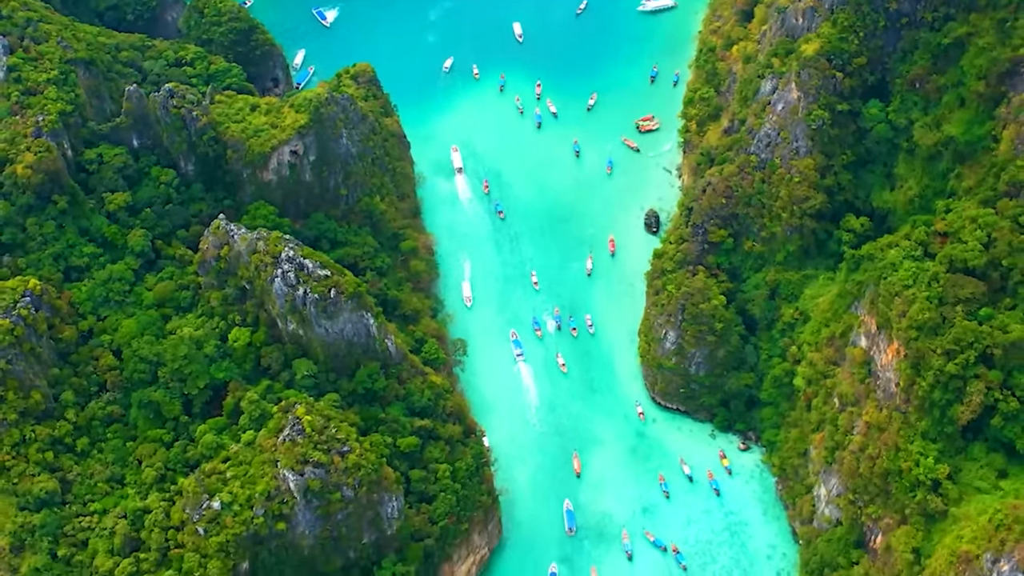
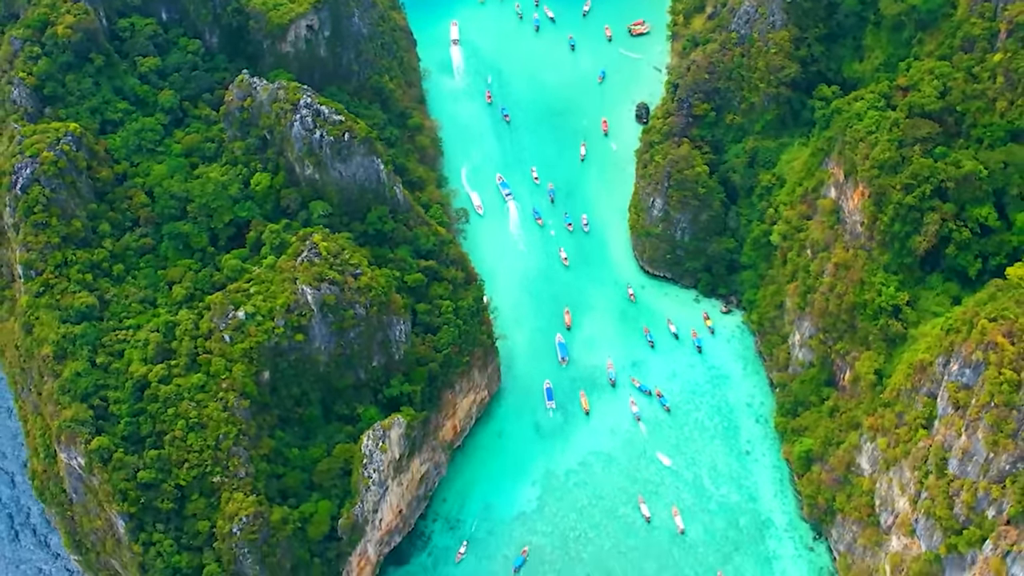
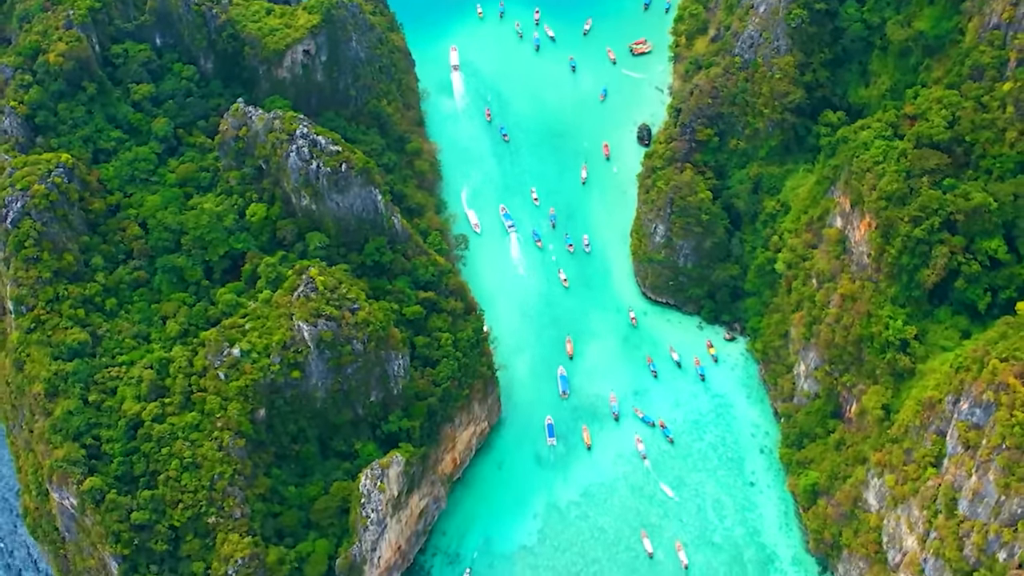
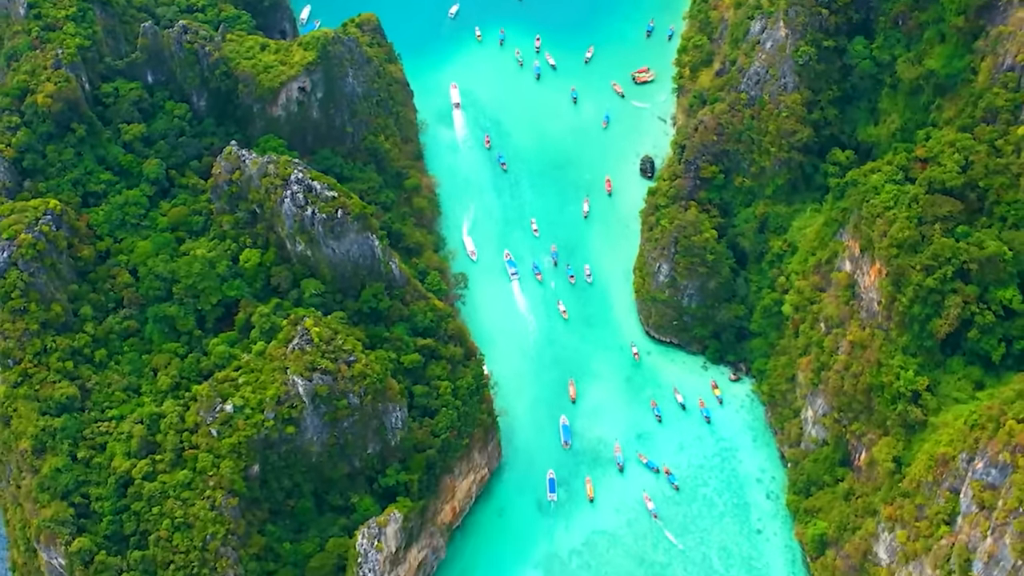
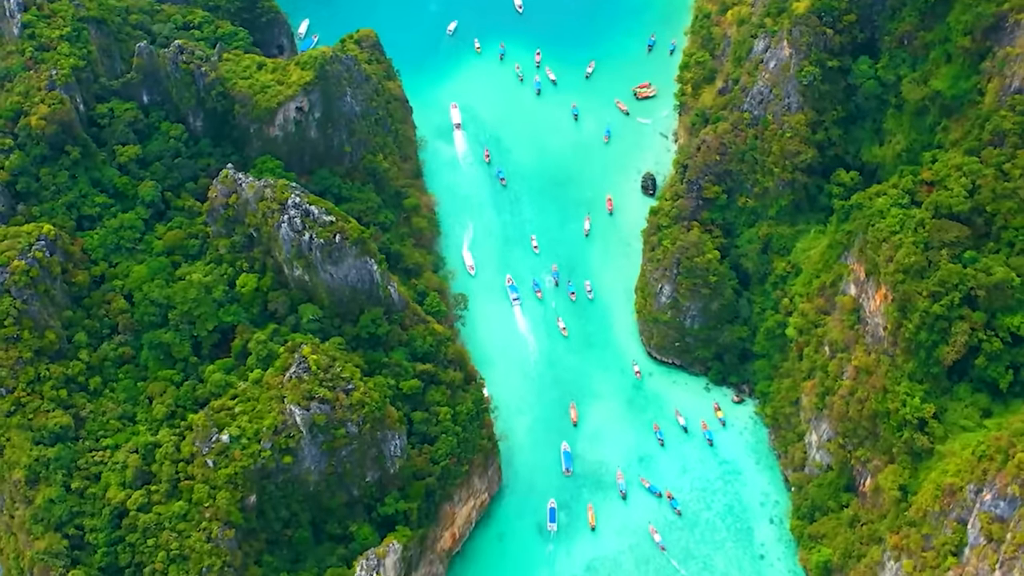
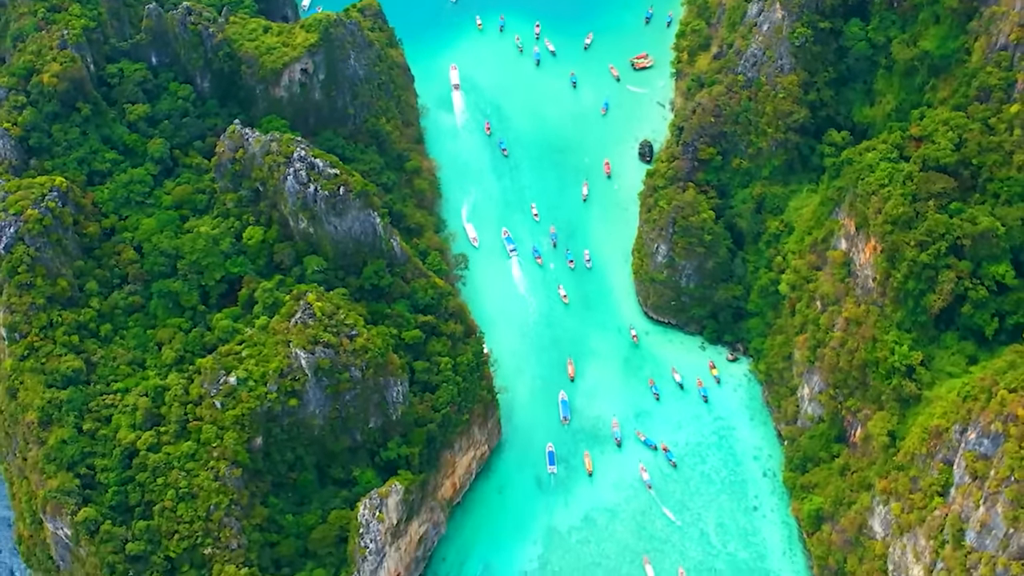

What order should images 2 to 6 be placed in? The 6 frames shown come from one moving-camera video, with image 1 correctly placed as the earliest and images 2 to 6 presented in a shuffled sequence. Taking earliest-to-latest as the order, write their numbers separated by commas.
5, 4, 6, 3, 2
